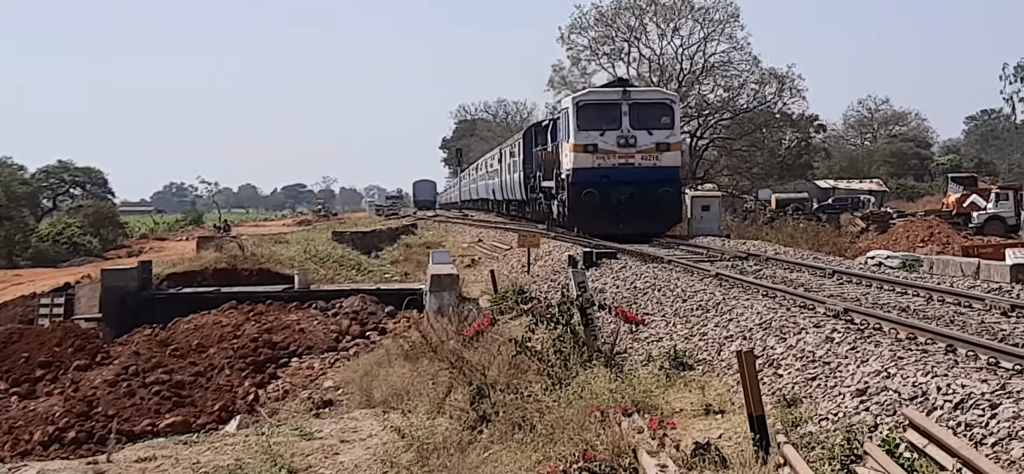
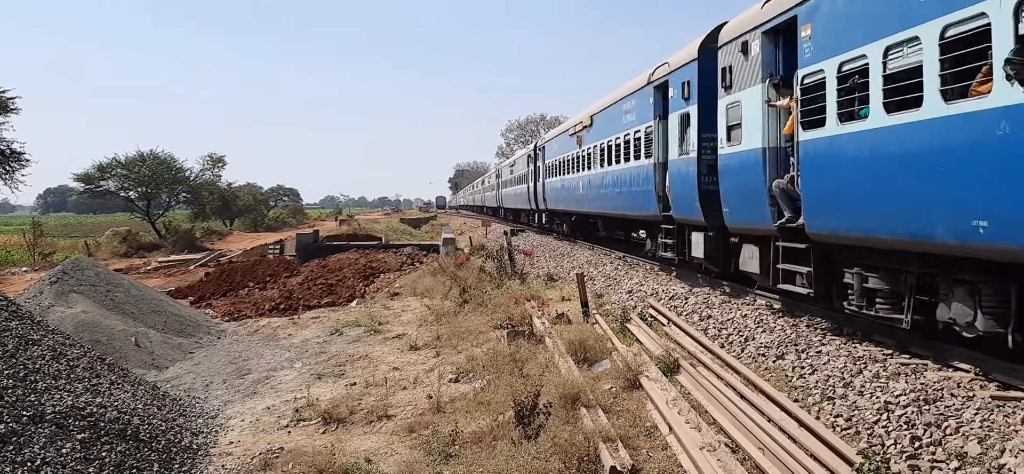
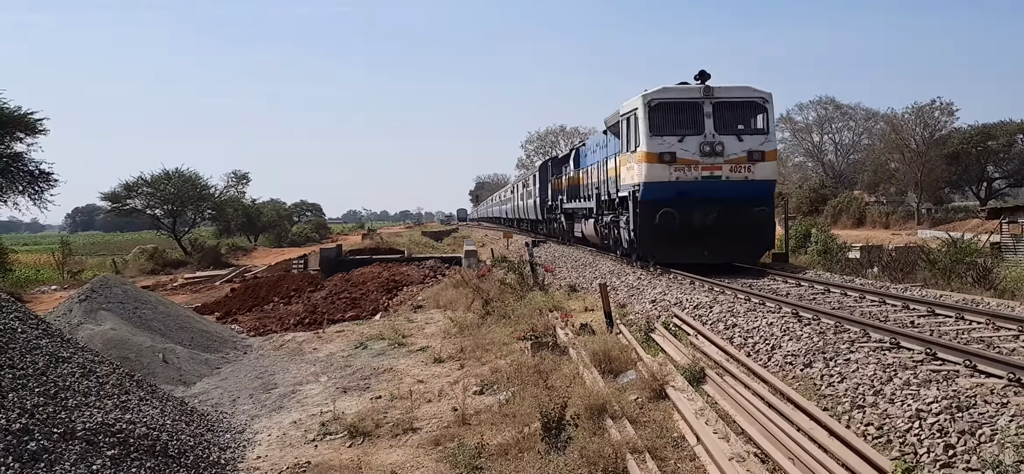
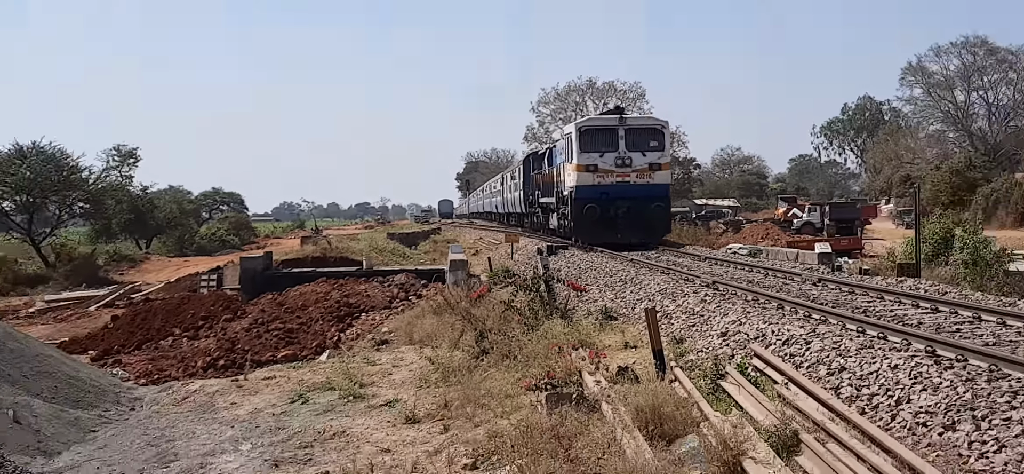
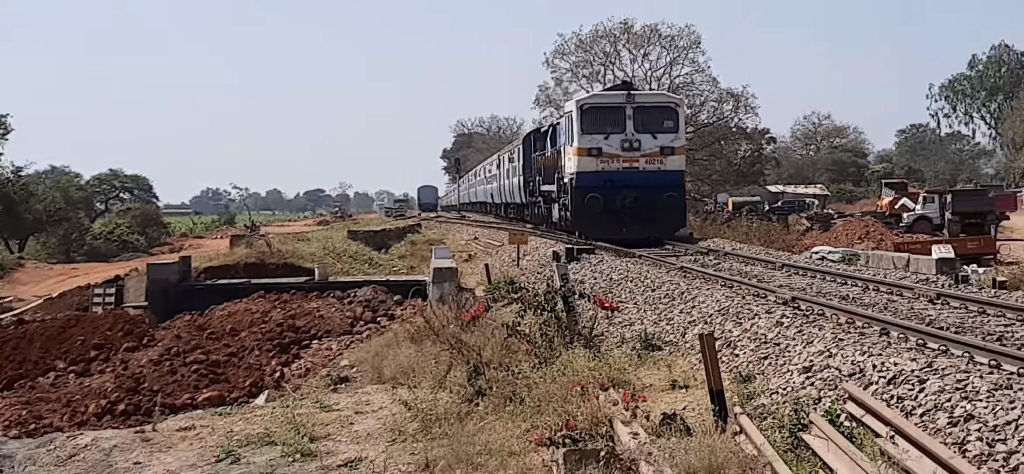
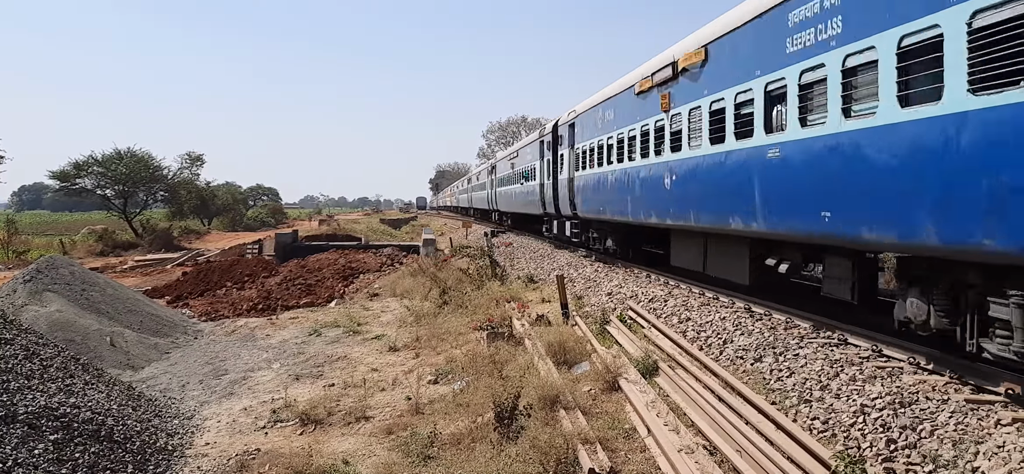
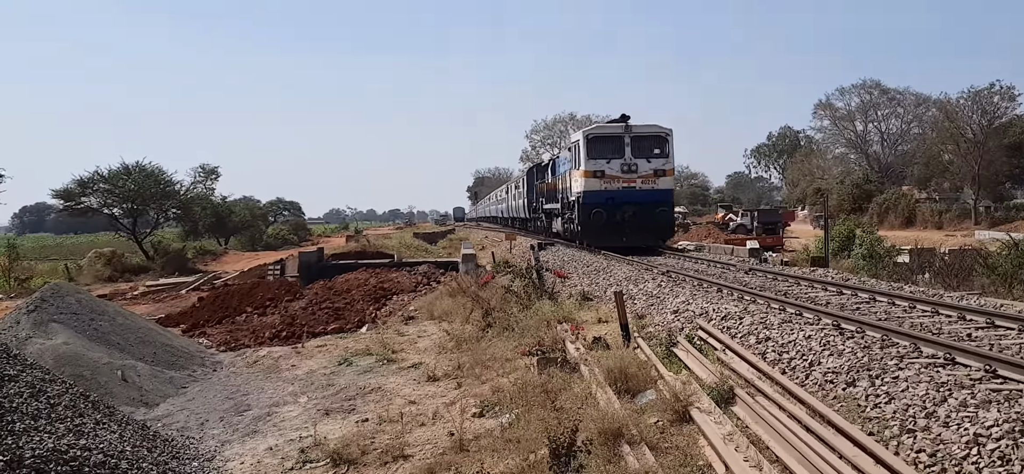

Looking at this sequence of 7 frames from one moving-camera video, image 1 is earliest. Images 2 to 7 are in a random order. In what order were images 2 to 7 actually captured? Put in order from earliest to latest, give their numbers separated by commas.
5, 4, 7, 3, 2, 6
